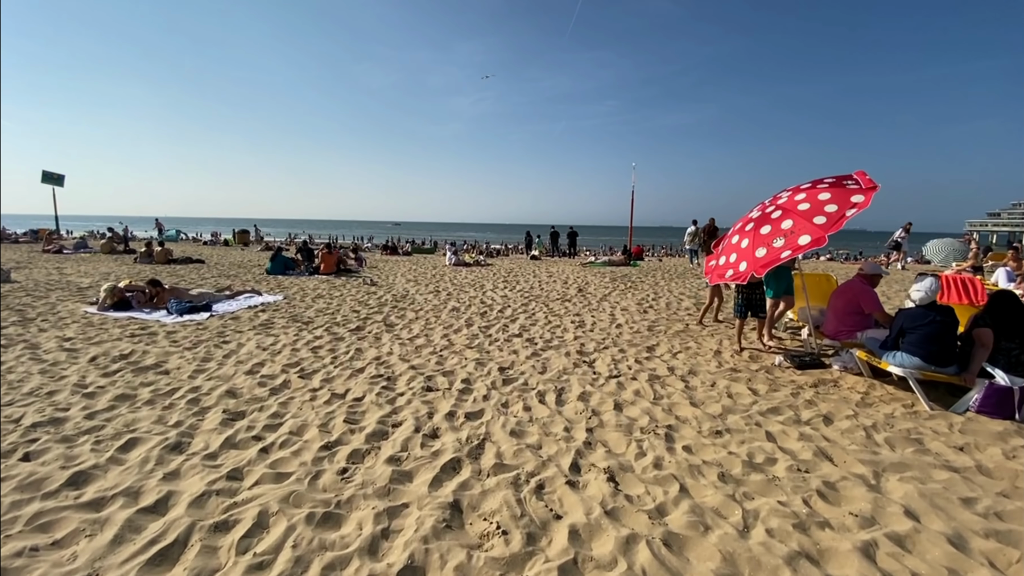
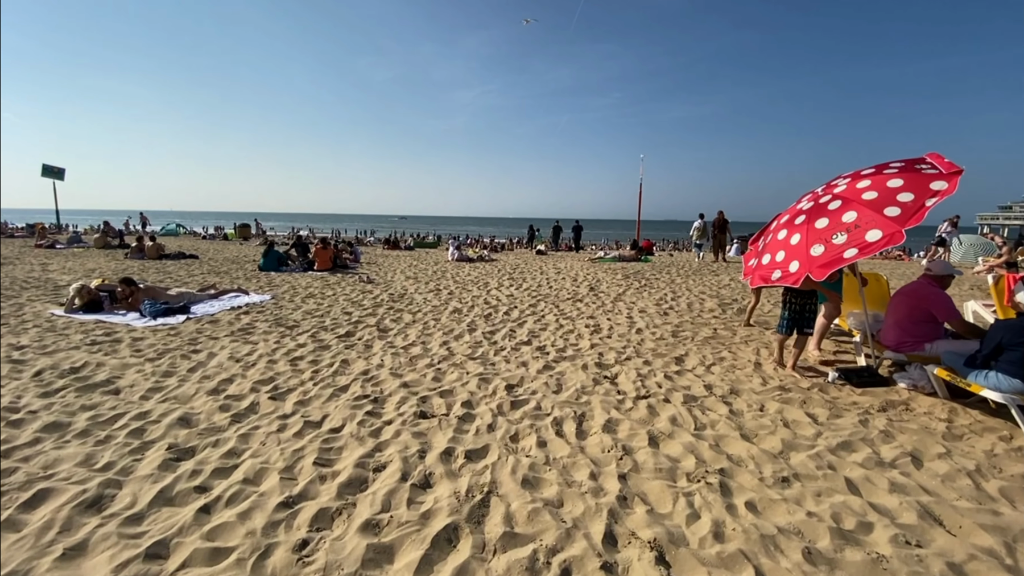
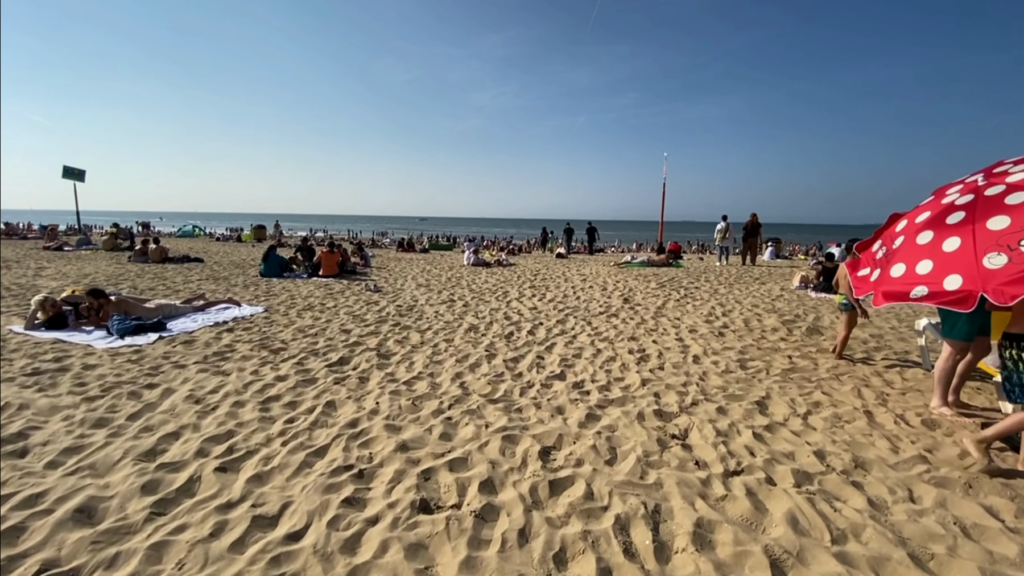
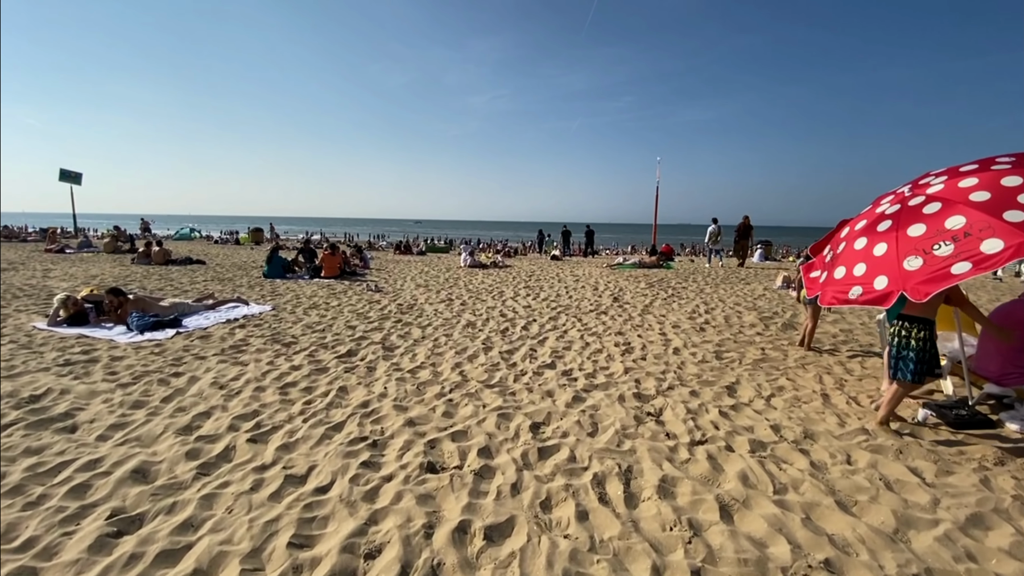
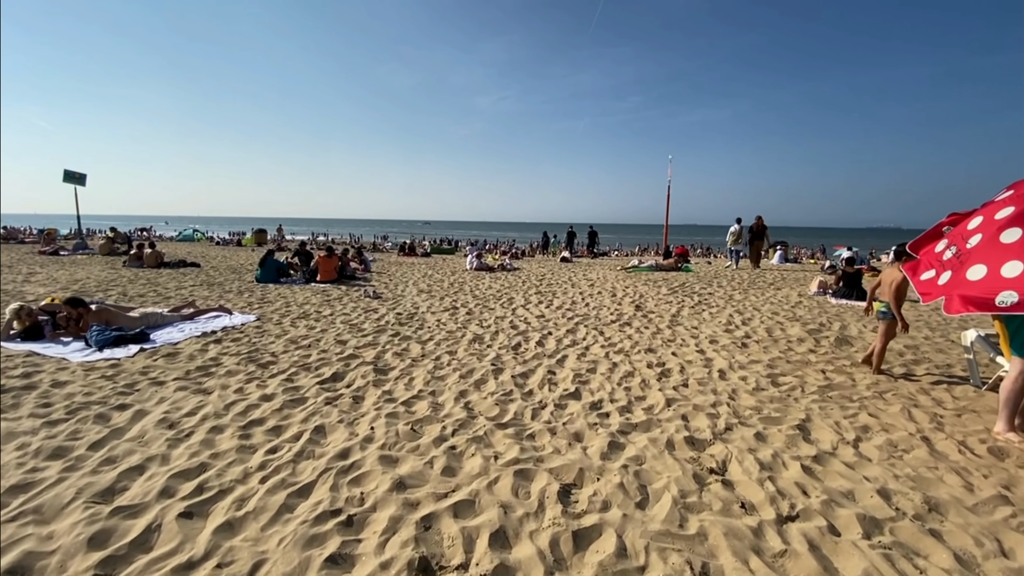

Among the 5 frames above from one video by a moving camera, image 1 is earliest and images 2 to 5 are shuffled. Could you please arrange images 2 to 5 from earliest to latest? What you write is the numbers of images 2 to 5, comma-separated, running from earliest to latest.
2, 4, 3, 5
